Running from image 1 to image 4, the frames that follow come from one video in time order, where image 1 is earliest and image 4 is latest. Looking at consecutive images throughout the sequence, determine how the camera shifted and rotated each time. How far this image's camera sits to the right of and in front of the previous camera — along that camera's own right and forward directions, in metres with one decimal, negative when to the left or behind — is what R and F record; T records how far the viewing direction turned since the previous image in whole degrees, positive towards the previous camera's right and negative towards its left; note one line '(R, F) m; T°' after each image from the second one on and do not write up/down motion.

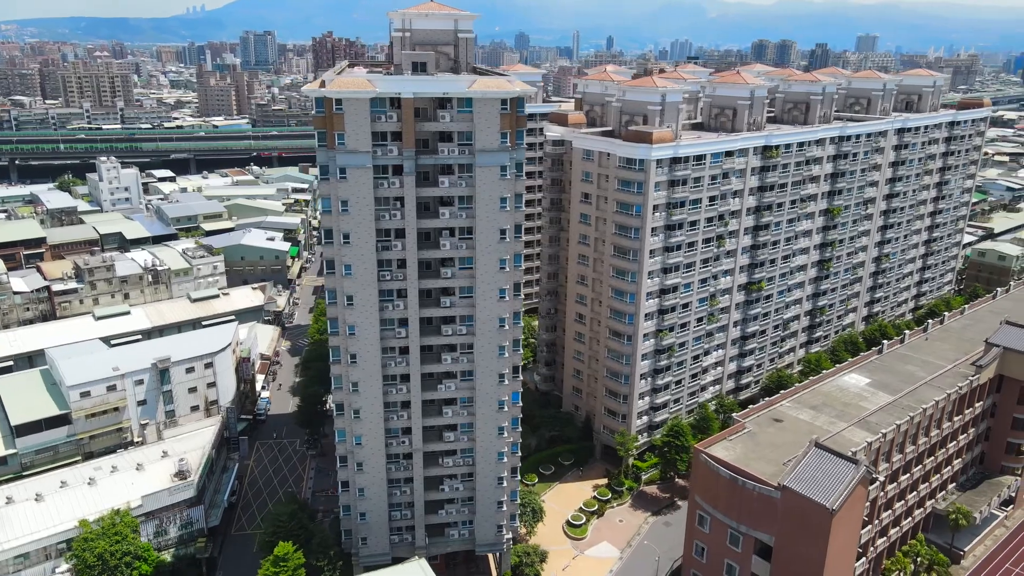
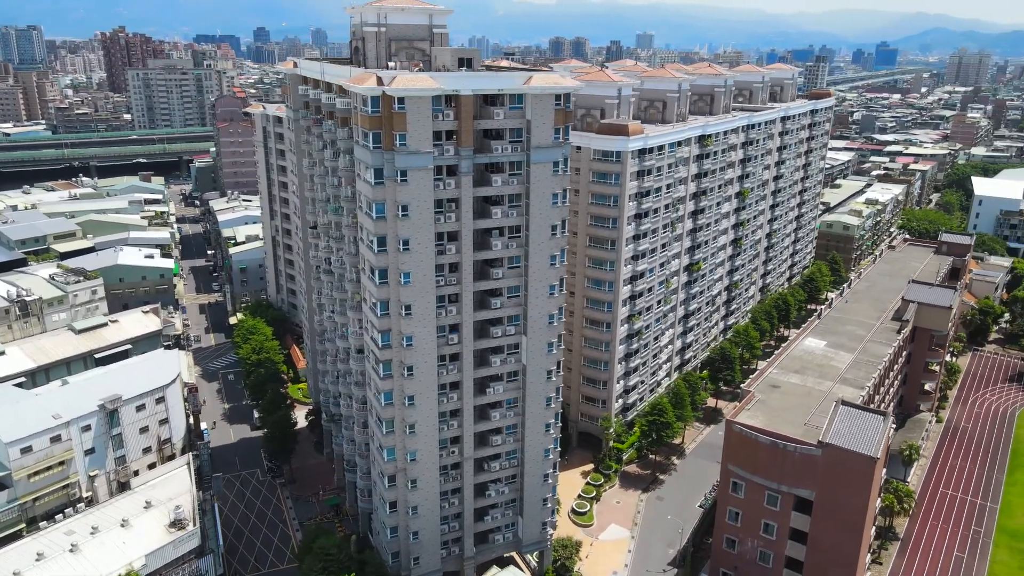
(-15.0, +2.2) m; +14°
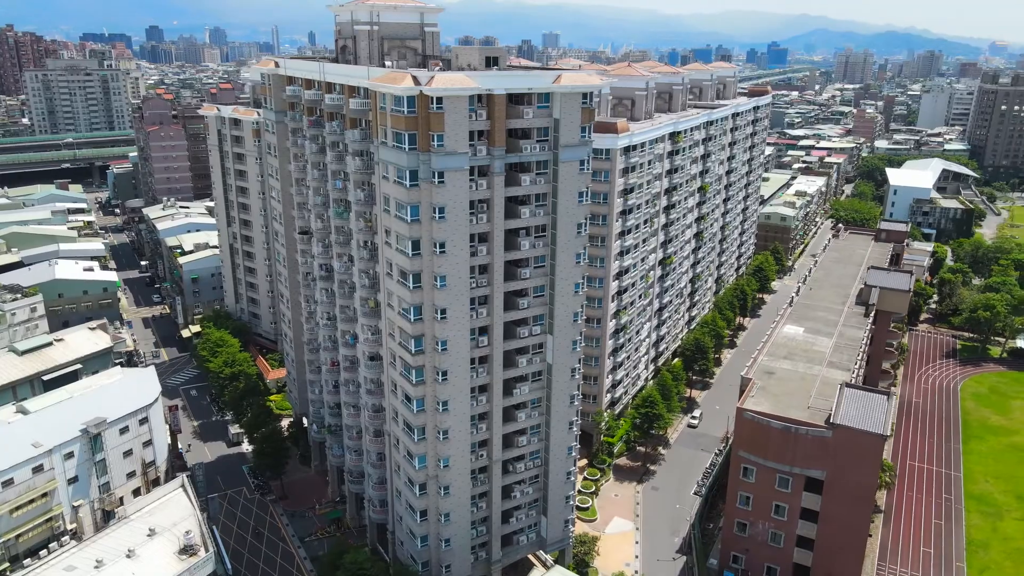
(-7.2, +0.6) m; +7°
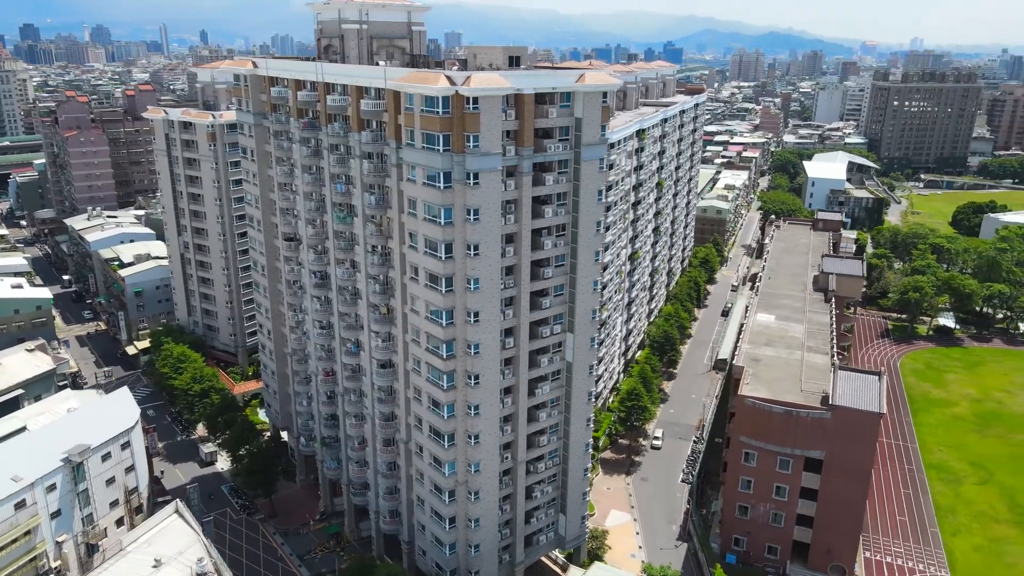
(-7.1, +0.6) m; +7°
